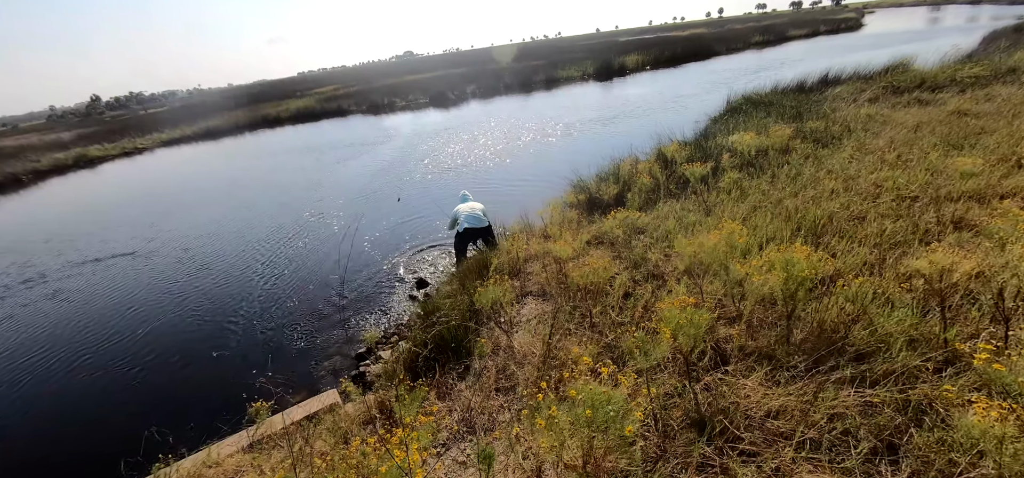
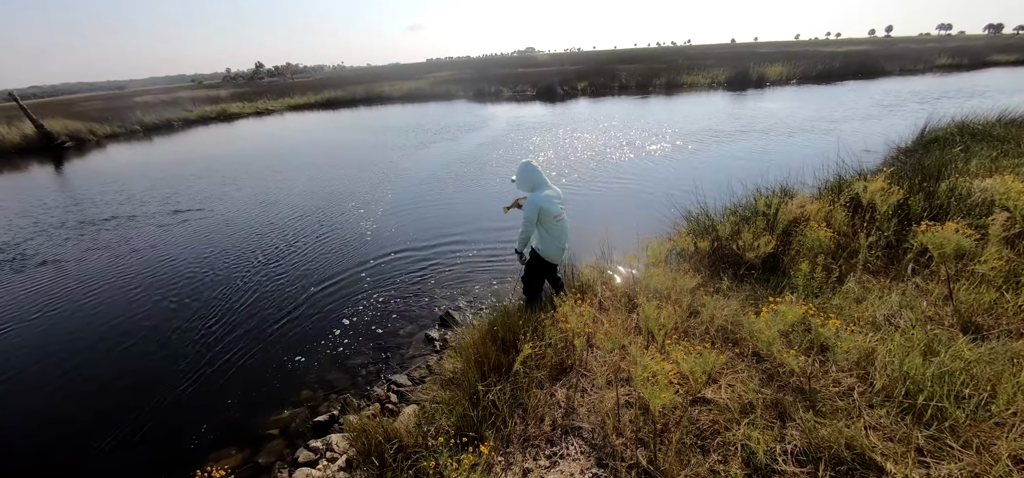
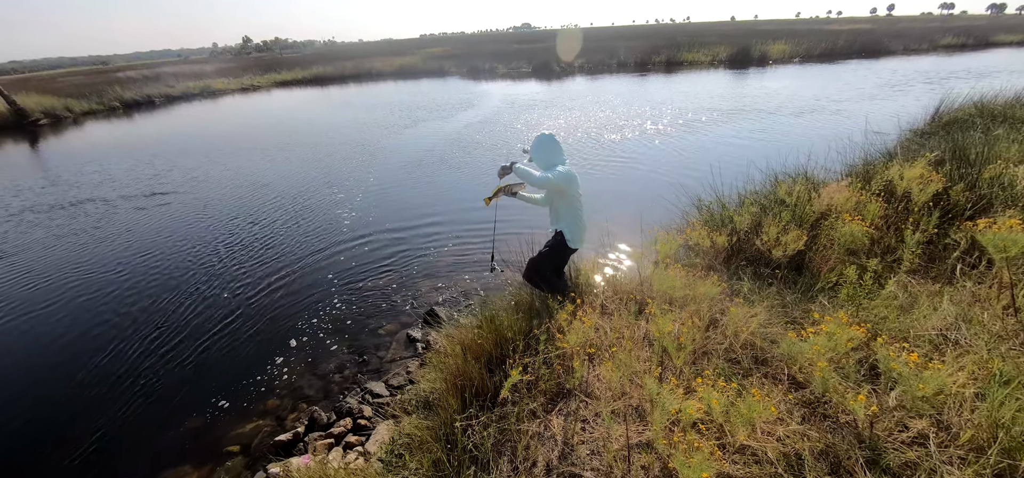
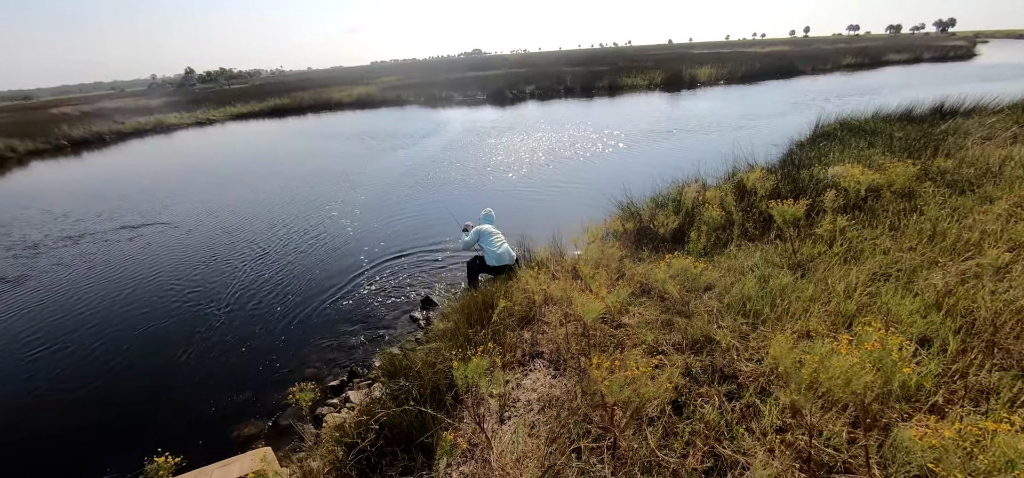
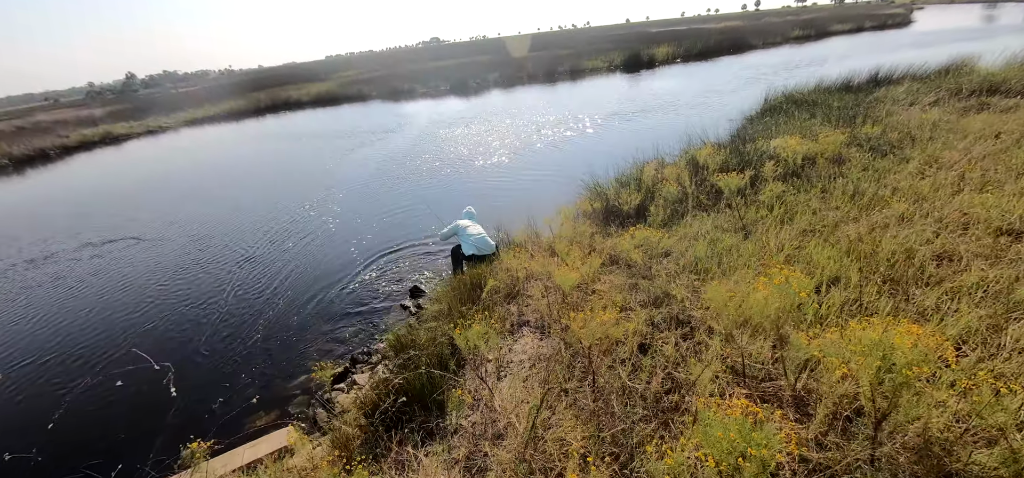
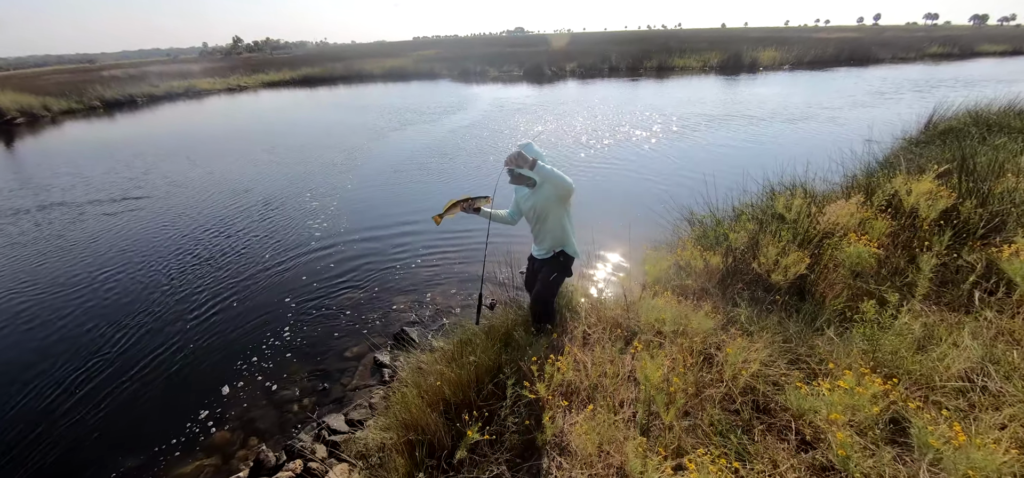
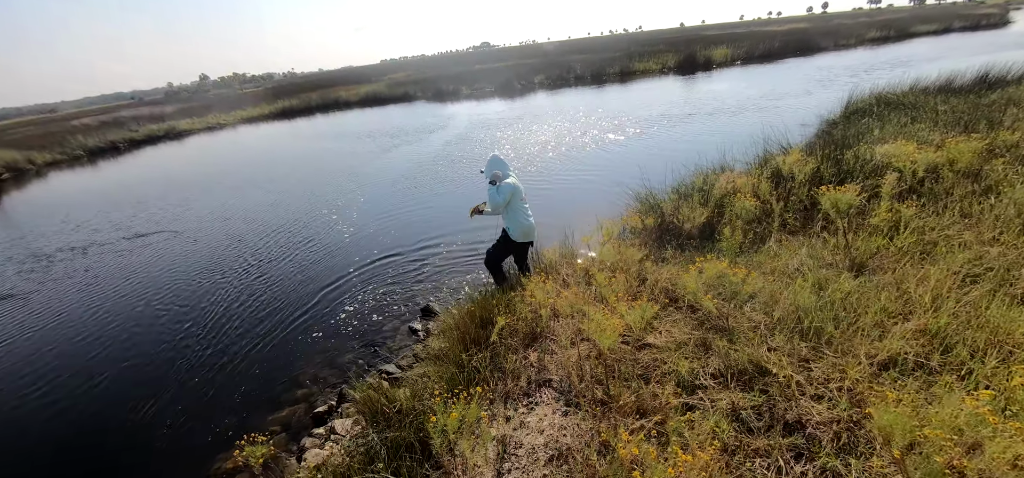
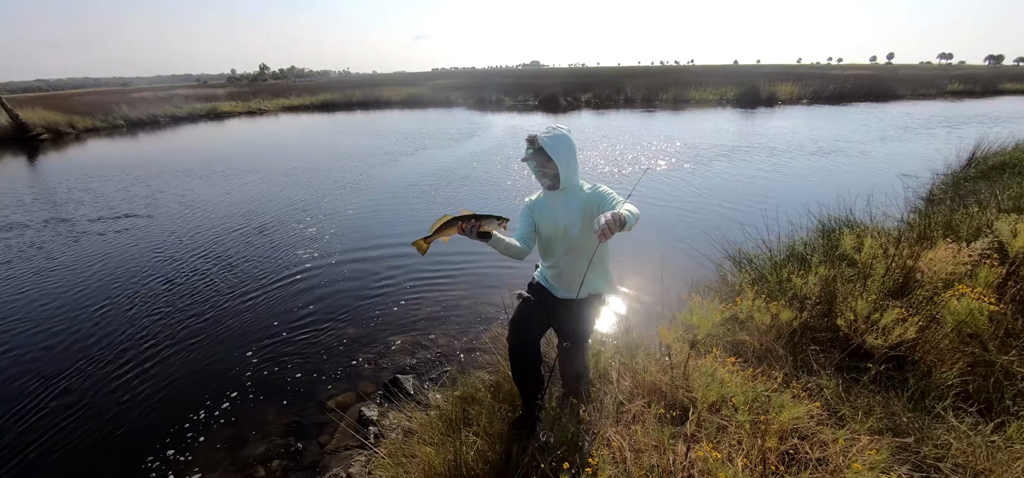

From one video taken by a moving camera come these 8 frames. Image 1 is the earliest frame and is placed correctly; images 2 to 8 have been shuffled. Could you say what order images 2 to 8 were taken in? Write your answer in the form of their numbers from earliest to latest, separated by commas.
5, 4, 7, 2, 3, 6, 8
